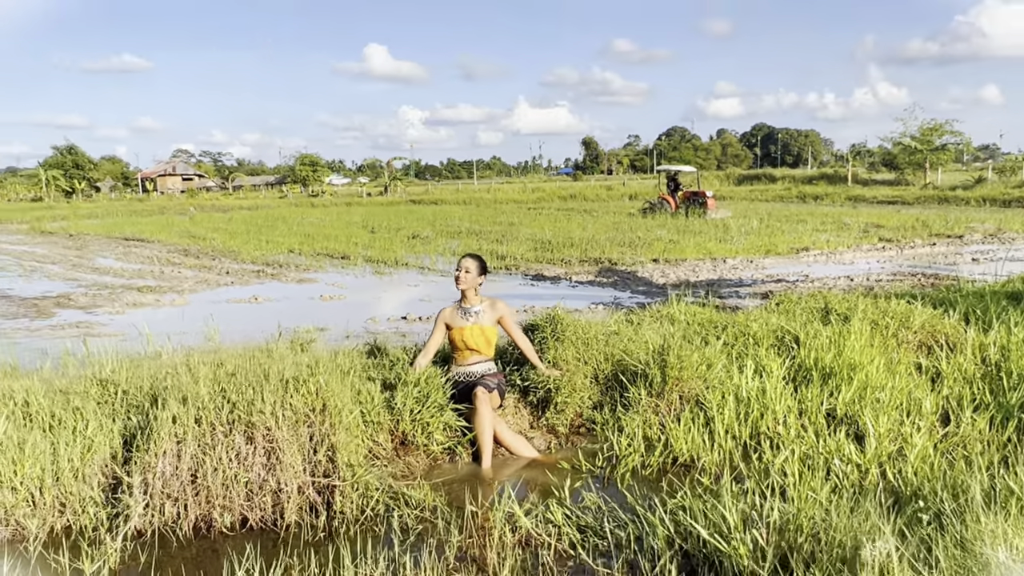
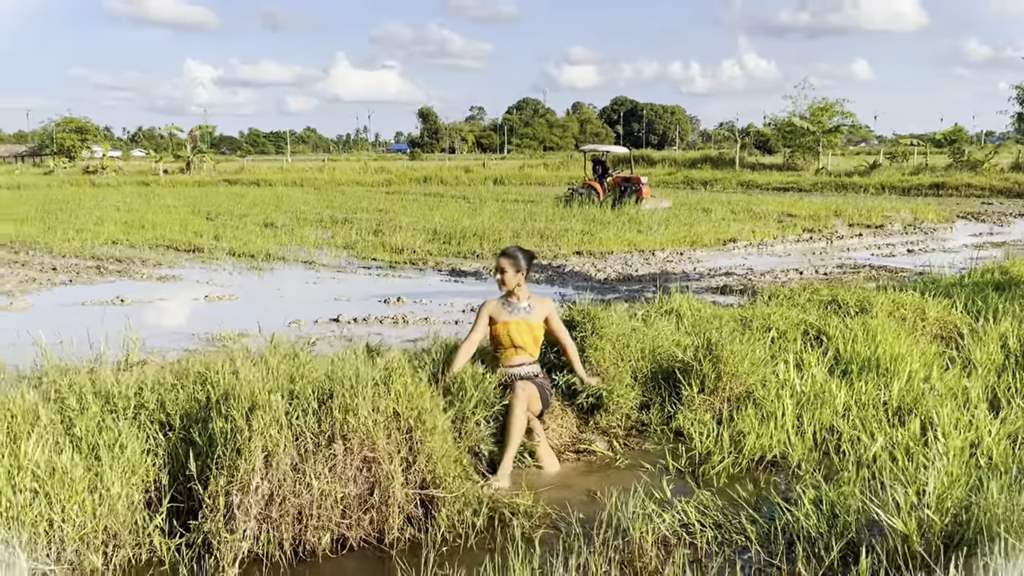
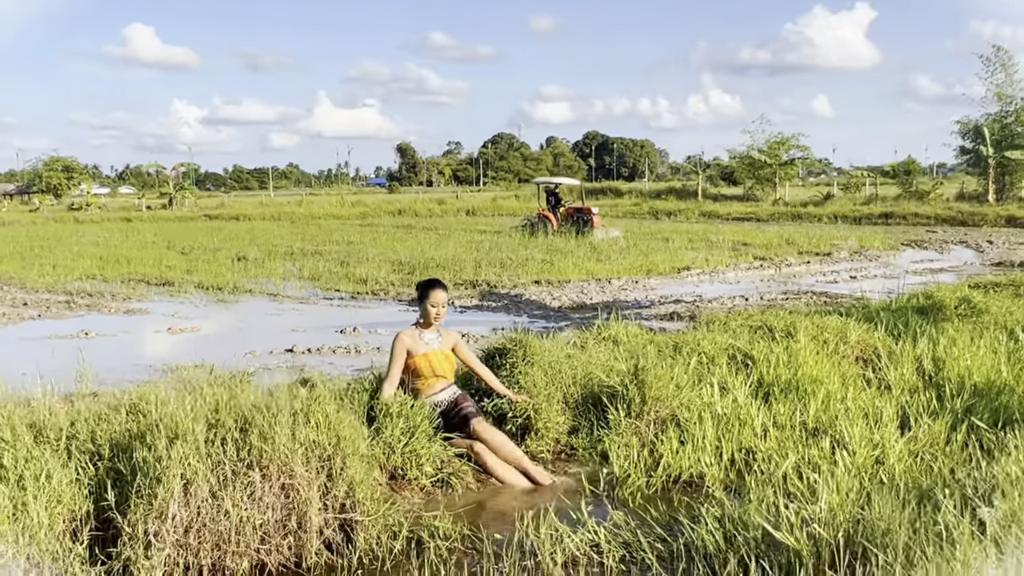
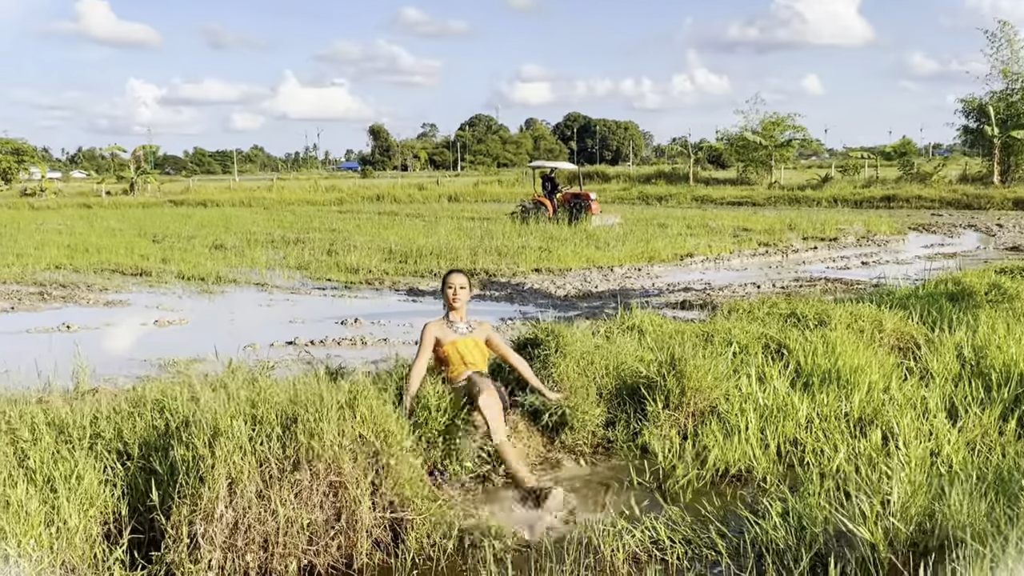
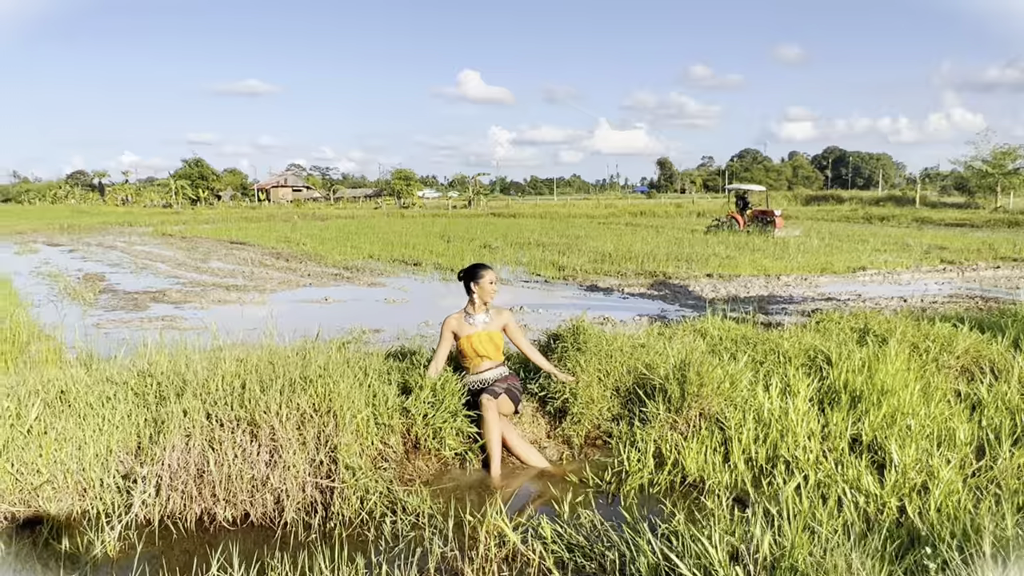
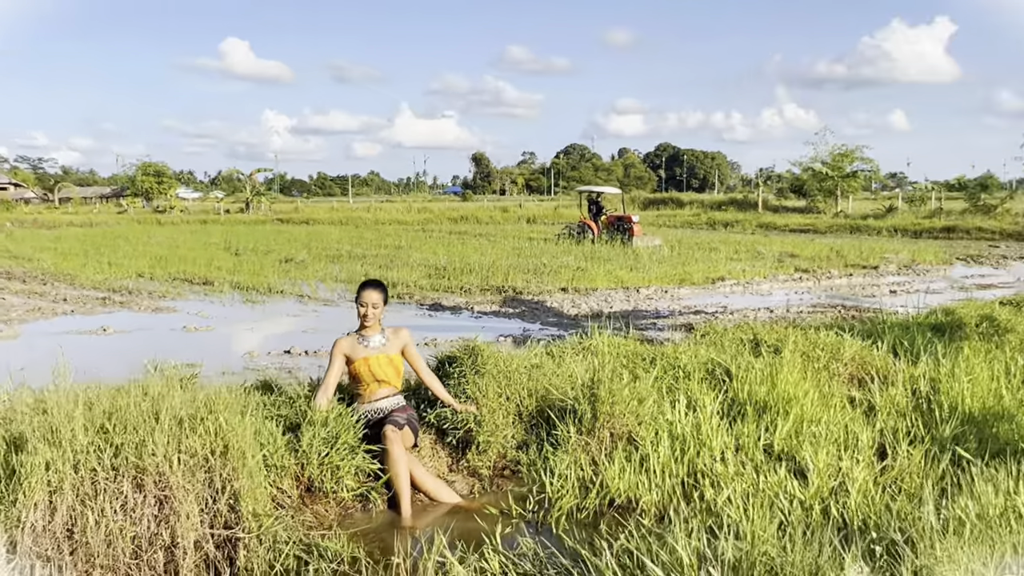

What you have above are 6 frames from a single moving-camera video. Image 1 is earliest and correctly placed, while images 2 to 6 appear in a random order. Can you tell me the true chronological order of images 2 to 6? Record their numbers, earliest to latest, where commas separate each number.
5, 6, 3, 4, 2
